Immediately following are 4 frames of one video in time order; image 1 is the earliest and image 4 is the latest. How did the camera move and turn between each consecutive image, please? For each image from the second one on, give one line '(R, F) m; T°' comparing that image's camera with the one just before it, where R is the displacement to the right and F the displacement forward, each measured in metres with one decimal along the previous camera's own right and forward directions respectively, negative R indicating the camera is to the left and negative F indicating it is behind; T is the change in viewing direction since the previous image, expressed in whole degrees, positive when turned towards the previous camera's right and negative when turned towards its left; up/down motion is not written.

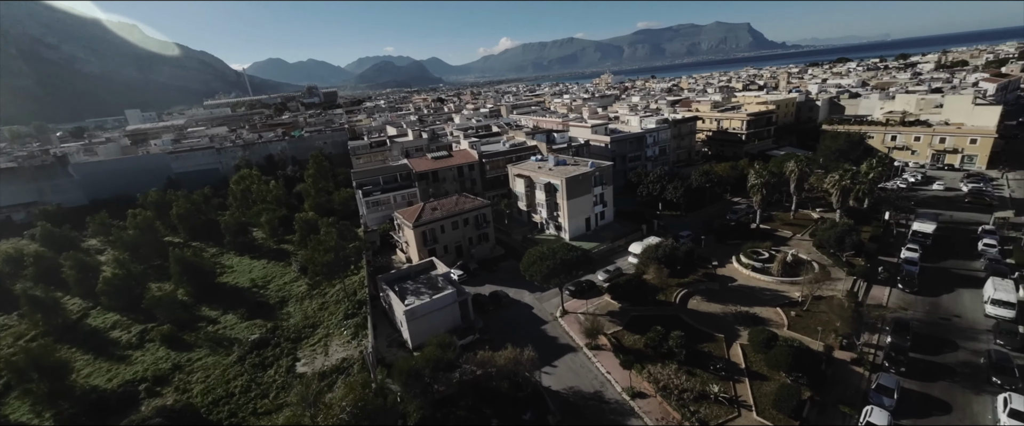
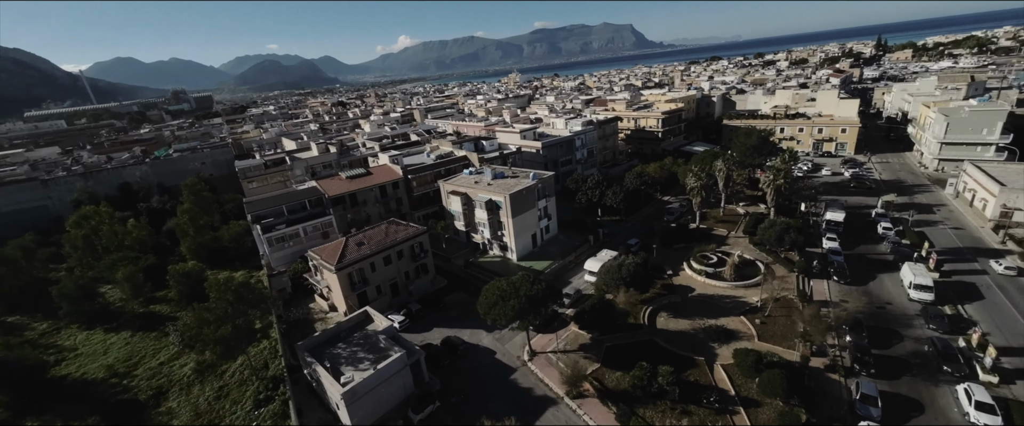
(-2.4, +5.0) m; +12°
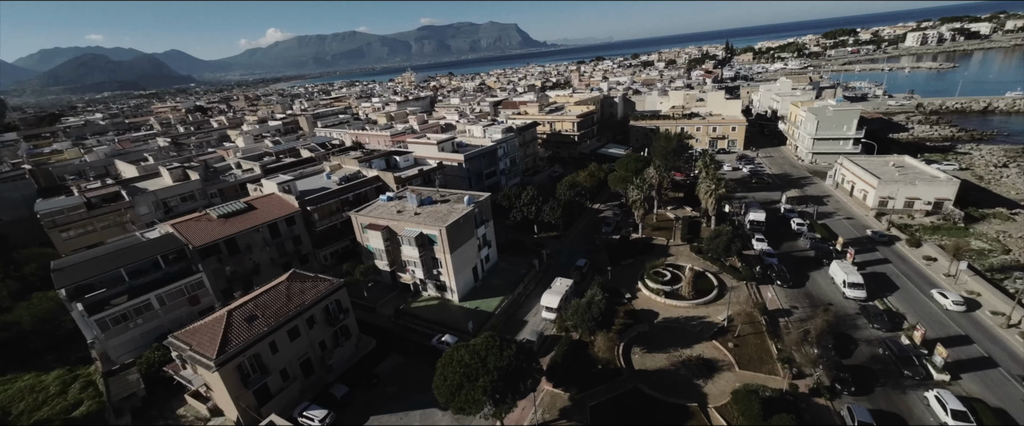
(-2.8, +6.3) m; +14°
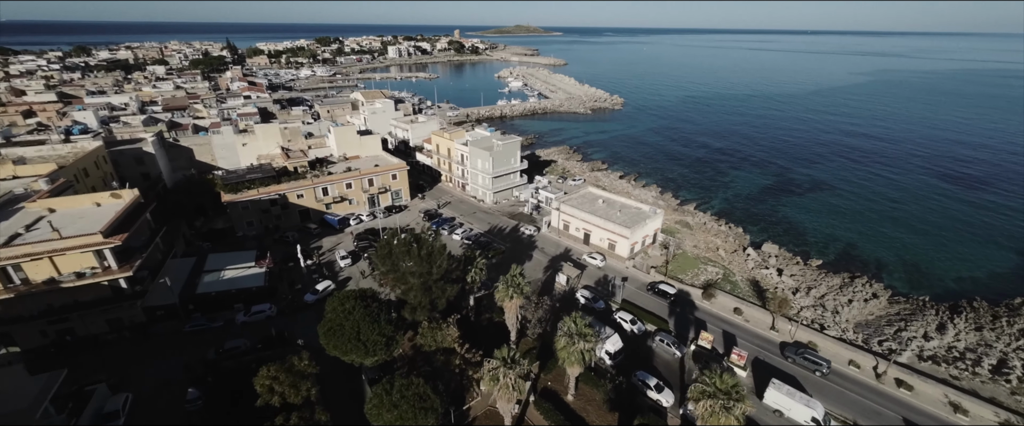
(+2.3, +36.1) m; +59°
